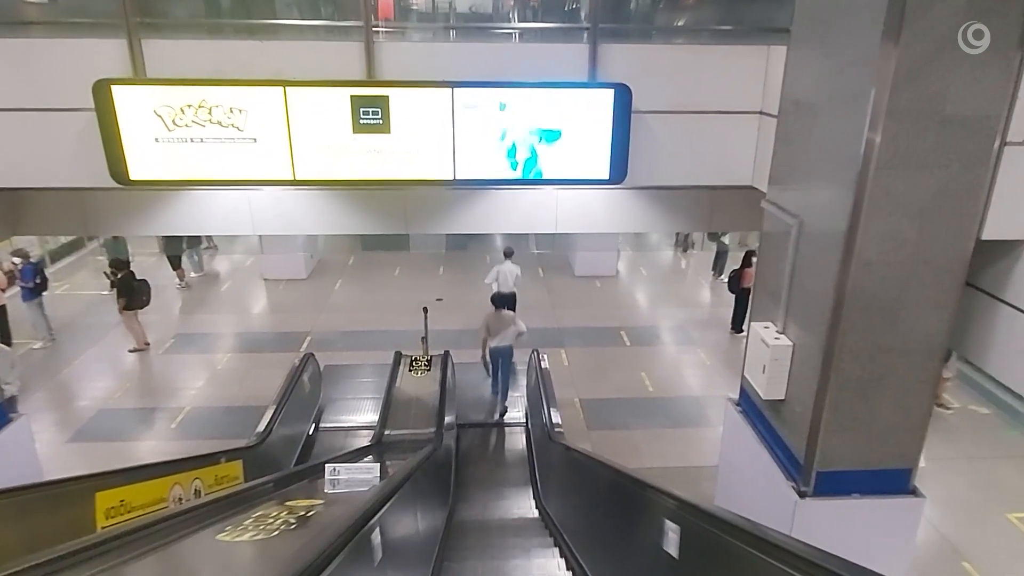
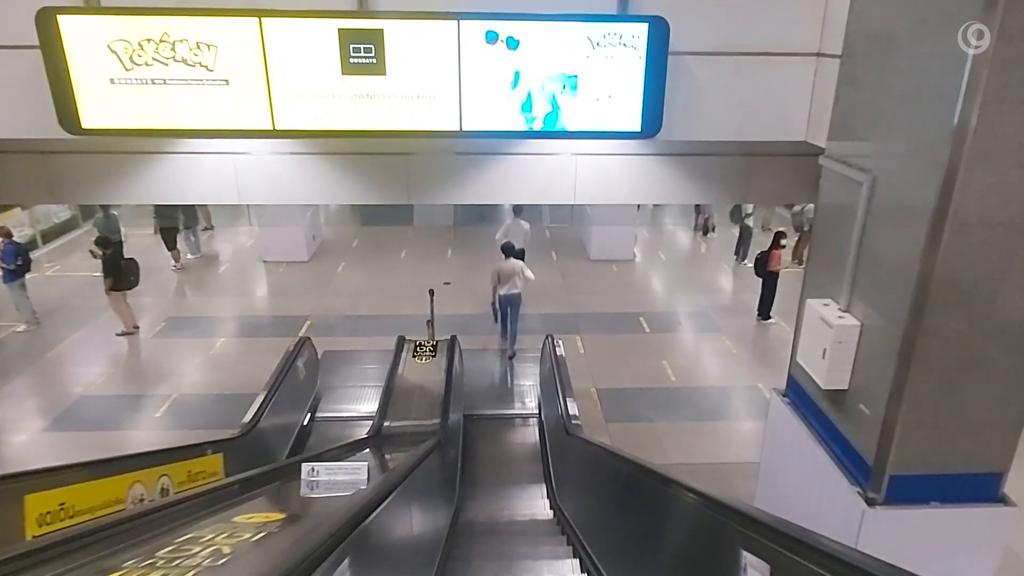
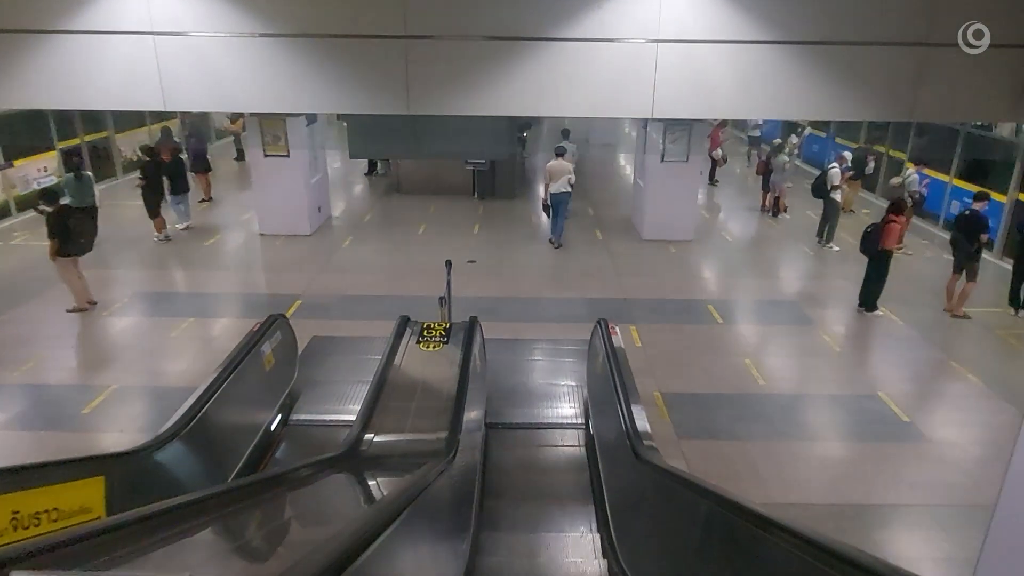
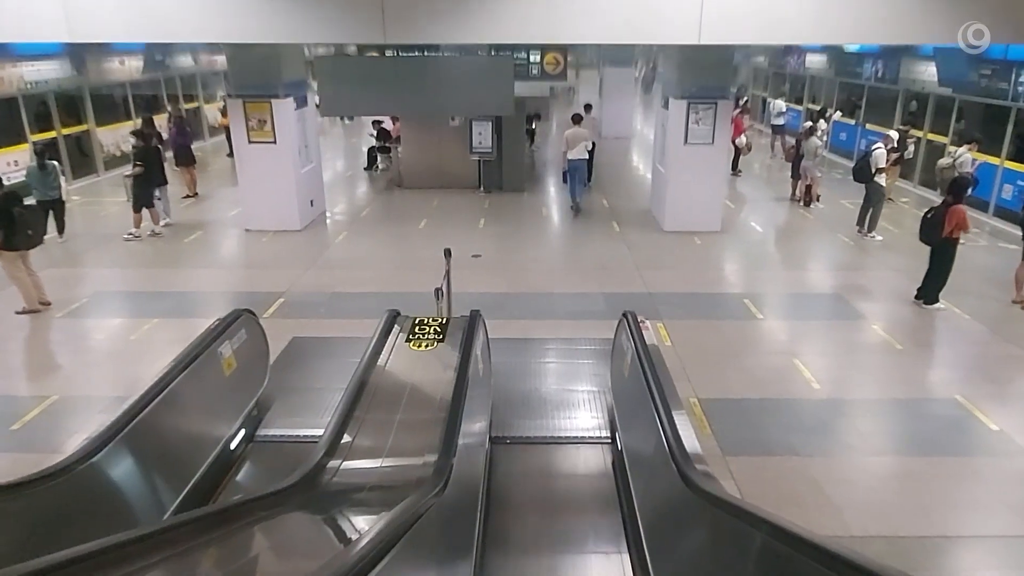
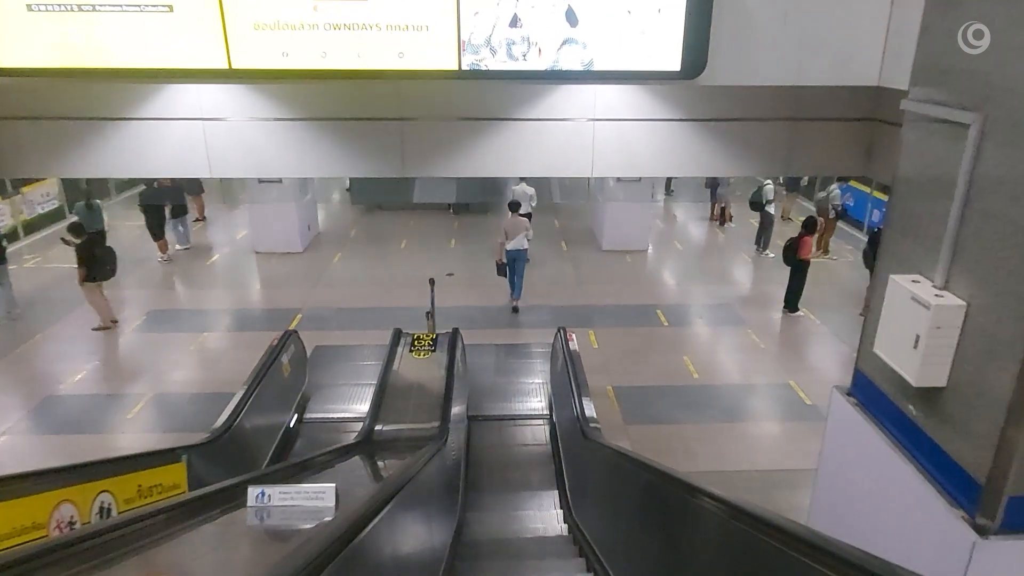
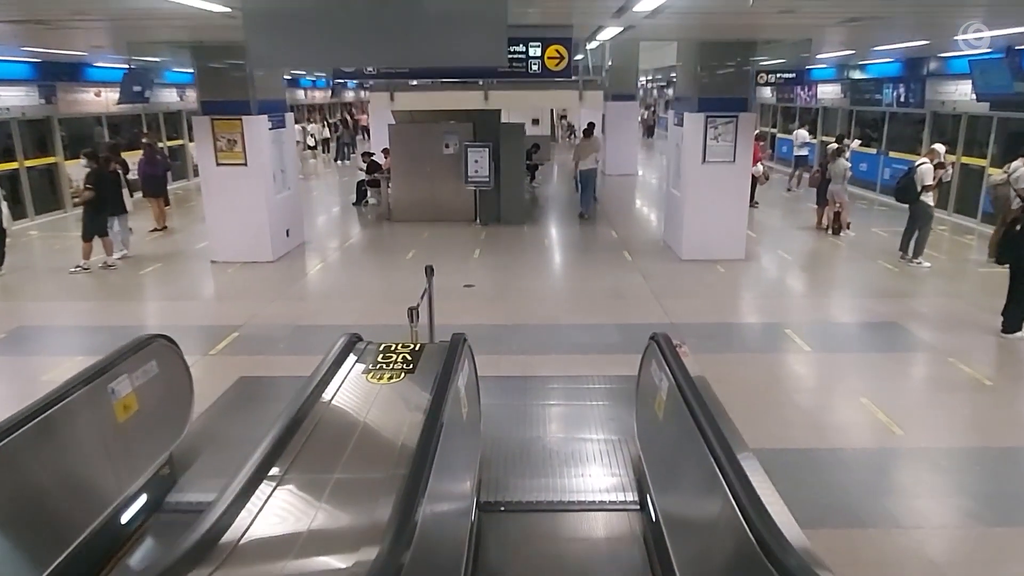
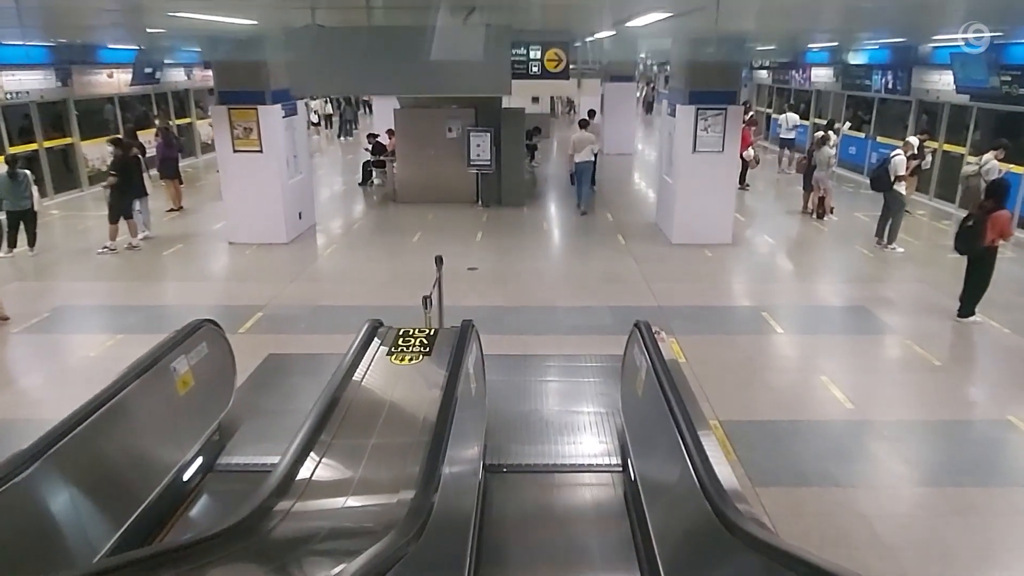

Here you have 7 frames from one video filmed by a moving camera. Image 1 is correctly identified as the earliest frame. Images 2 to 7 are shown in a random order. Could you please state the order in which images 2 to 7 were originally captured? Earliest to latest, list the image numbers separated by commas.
2, 5, 3, 4, 7, 6
